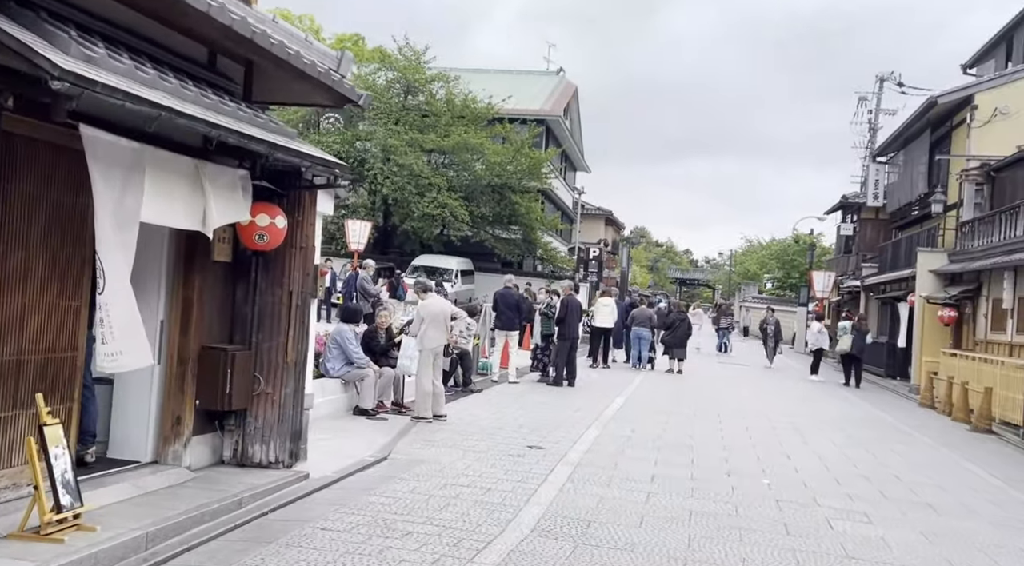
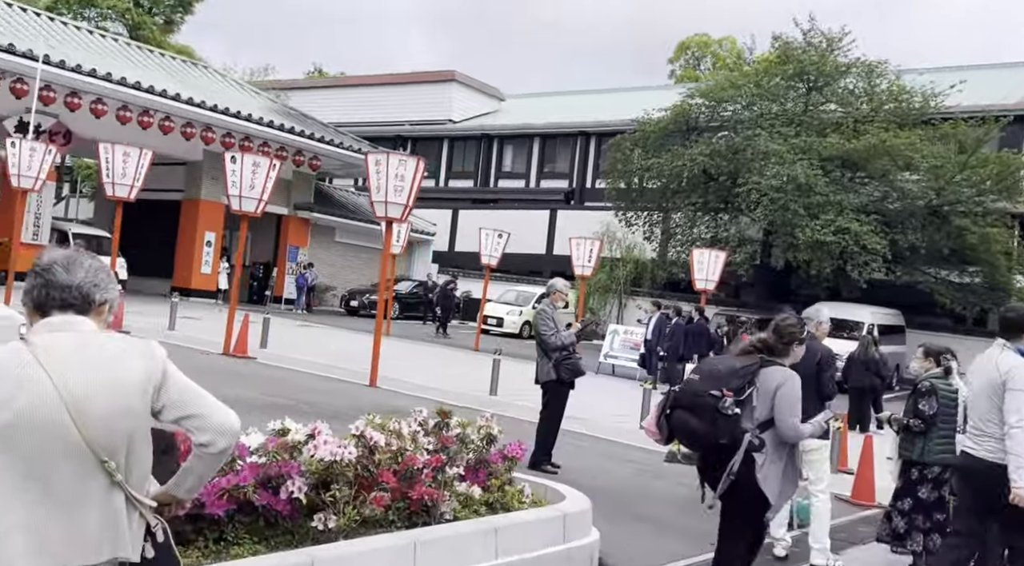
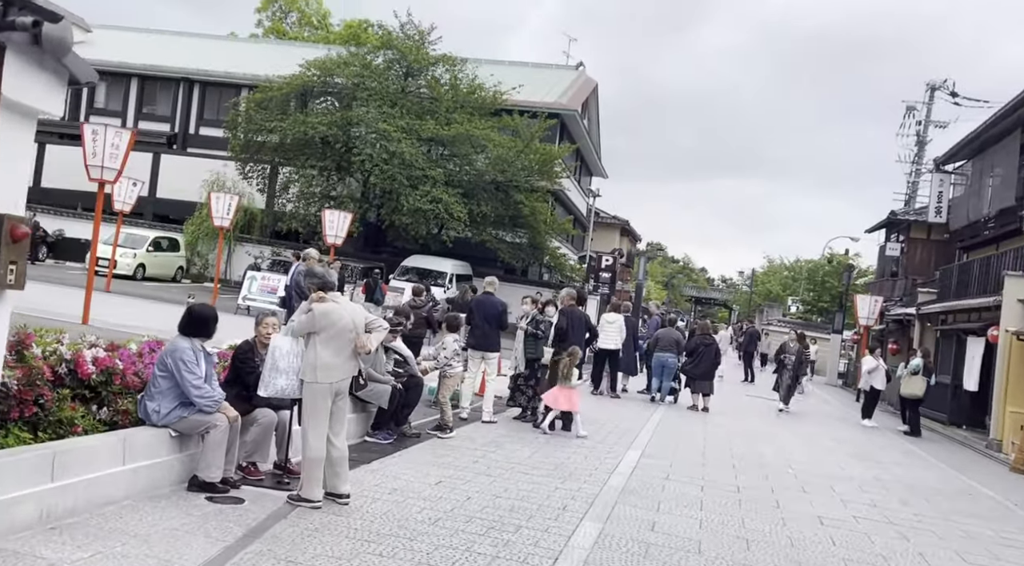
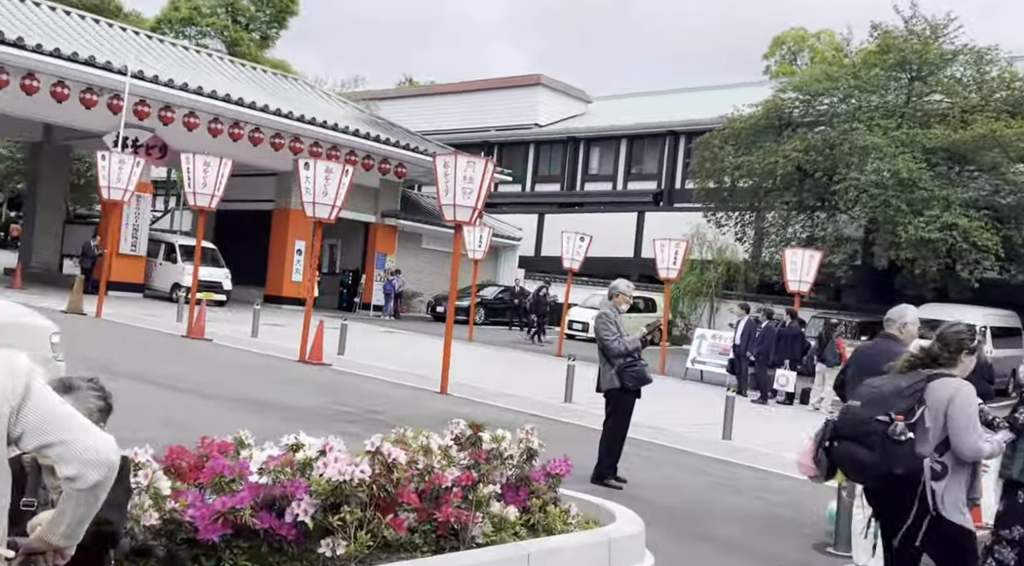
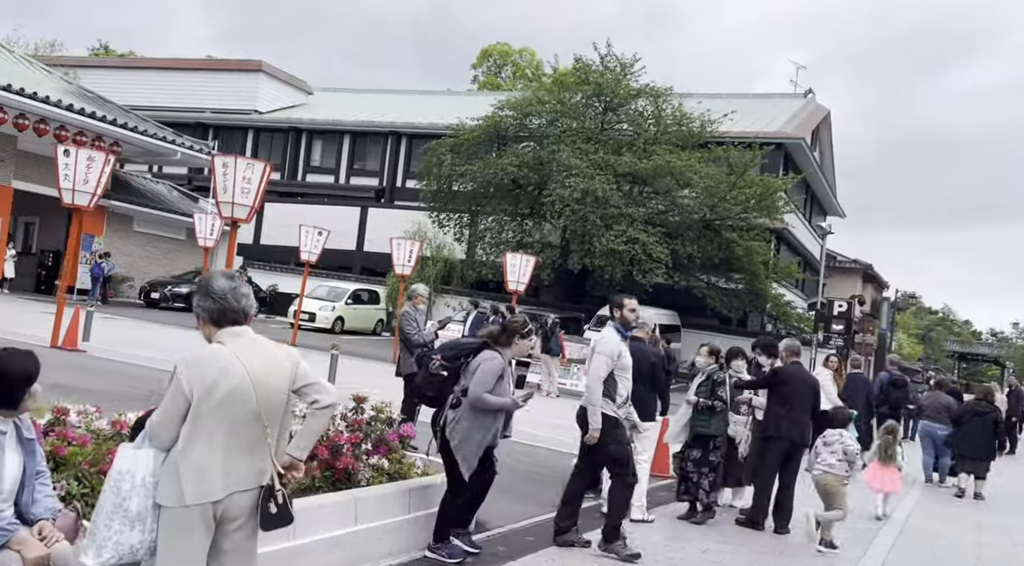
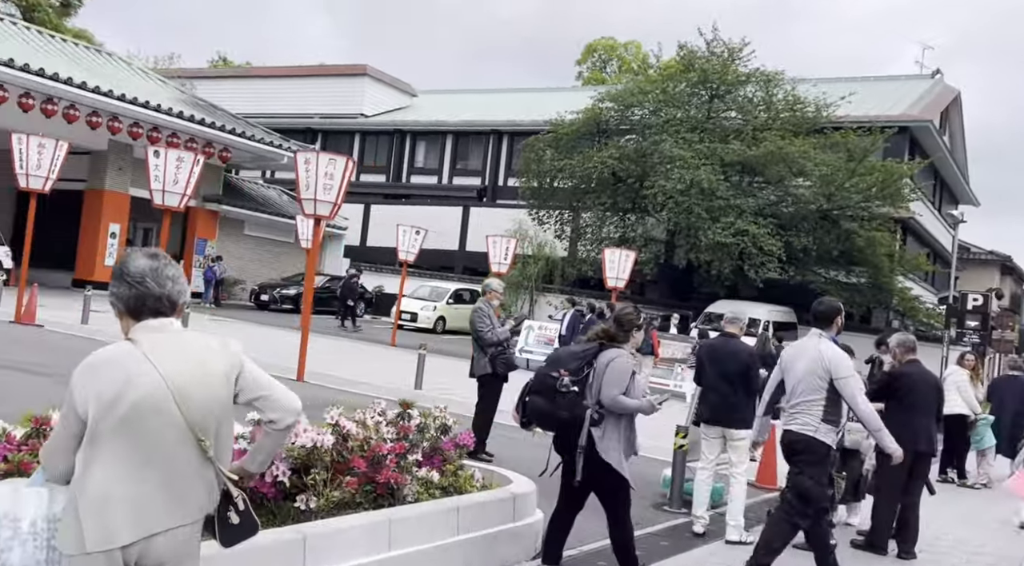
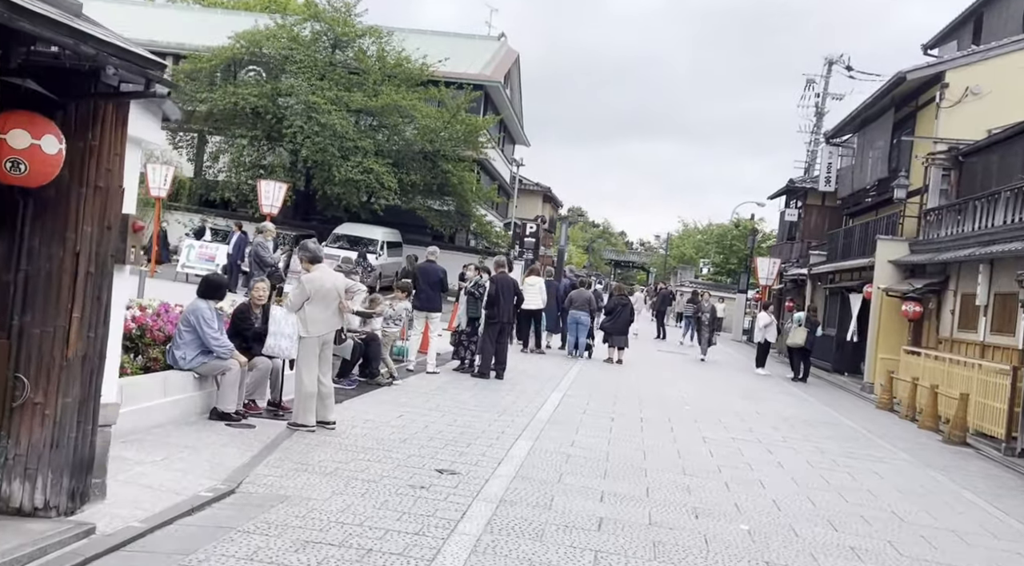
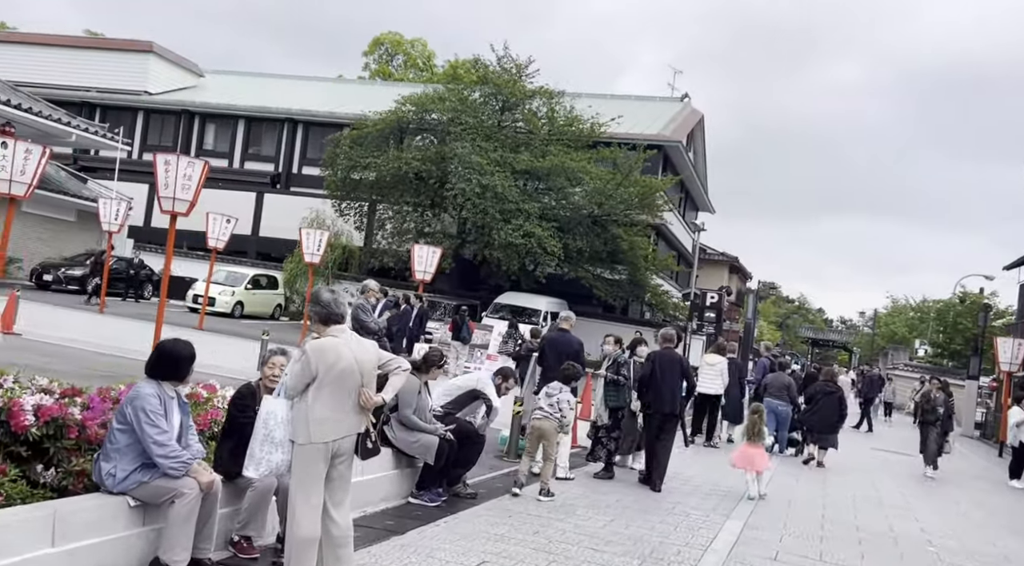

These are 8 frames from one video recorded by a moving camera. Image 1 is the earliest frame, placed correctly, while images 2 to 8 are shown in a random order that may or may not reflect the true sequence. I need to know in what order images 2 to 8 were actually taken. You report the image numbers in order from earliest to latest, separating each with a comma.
7, 3, 8, 5, 6, 2, 4
